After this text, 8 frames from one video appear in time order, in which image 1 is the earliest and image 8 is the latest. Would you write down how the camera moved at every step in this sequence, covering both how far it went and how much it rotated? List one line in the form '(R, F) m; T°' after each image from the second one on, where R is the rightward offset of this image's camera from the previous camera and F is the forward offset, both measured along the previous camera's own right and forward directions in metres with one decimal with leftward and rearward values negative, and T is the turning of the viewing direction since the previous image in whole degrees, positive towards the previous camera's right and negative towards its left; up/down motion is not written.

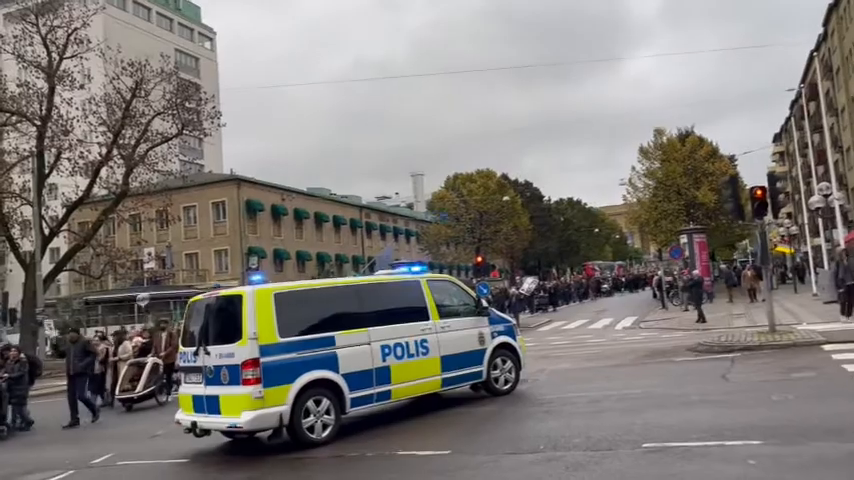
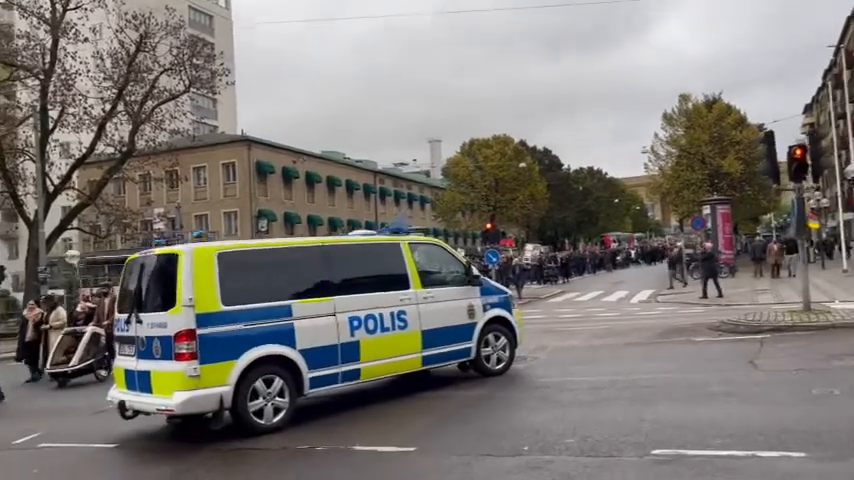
(+0.6, +1.7) m; -2°
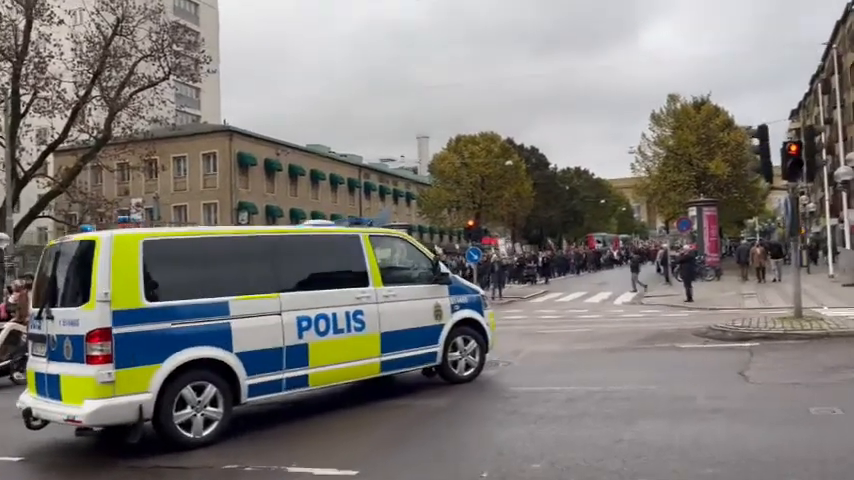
(+0.3, +1.0) m; +1°
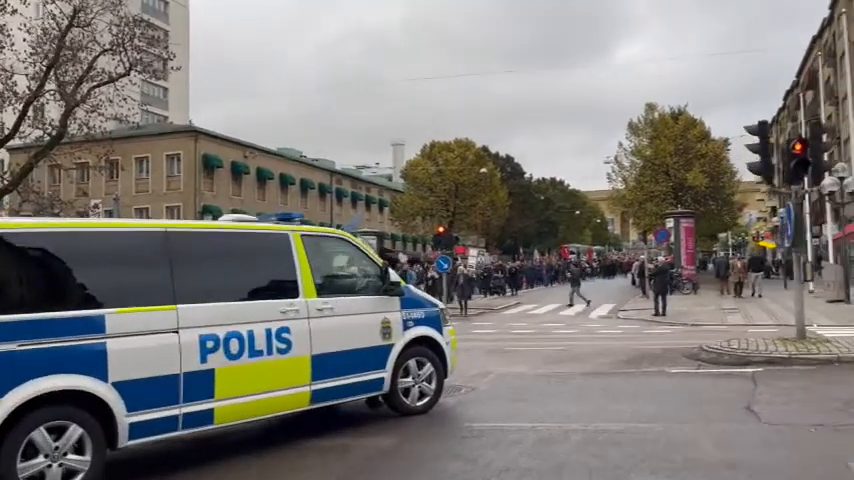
(+0.3, +1.8) m; +2°
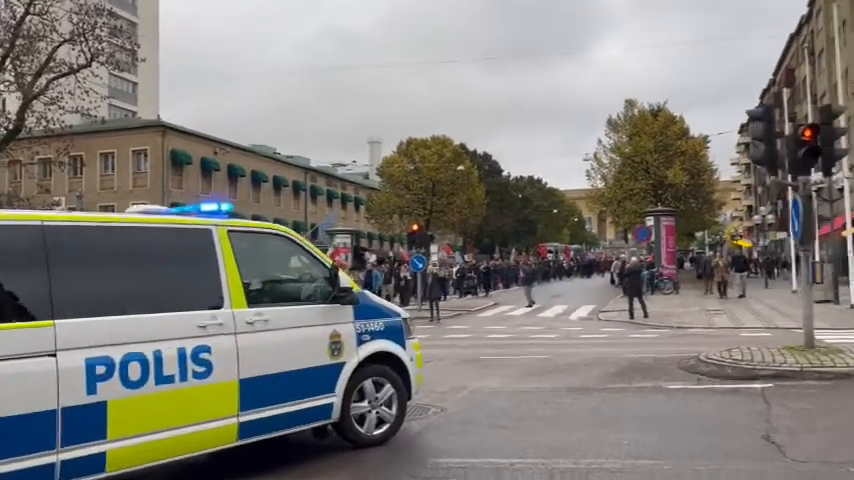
(+0.2, +1.4) m; +2°
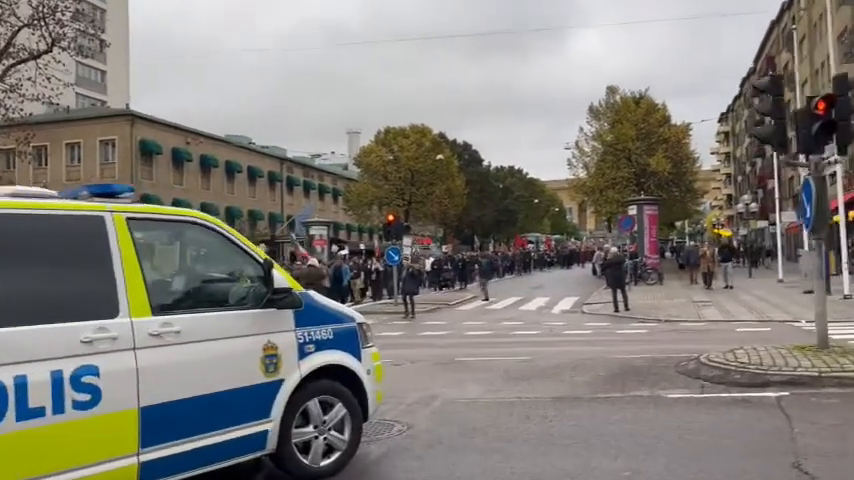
(+0.2, +1.3) m; +2°
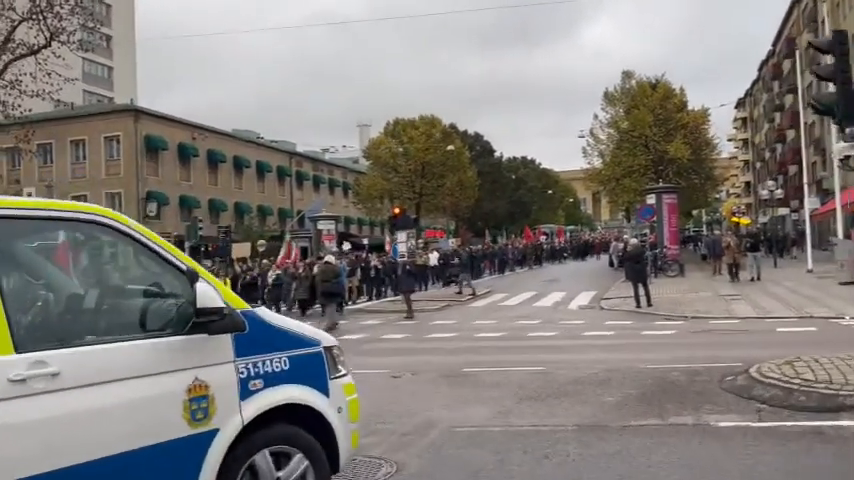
(+0.2, +1.5) m; -1°
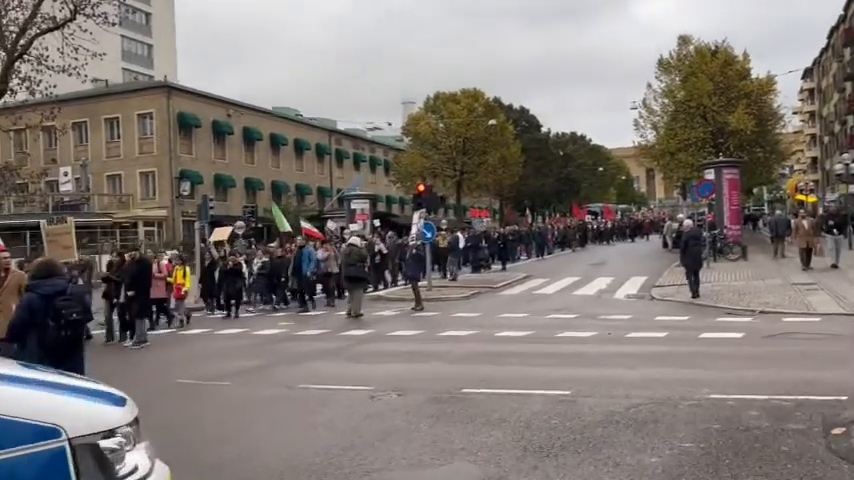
(+0.7, +2.6) m; -4°
